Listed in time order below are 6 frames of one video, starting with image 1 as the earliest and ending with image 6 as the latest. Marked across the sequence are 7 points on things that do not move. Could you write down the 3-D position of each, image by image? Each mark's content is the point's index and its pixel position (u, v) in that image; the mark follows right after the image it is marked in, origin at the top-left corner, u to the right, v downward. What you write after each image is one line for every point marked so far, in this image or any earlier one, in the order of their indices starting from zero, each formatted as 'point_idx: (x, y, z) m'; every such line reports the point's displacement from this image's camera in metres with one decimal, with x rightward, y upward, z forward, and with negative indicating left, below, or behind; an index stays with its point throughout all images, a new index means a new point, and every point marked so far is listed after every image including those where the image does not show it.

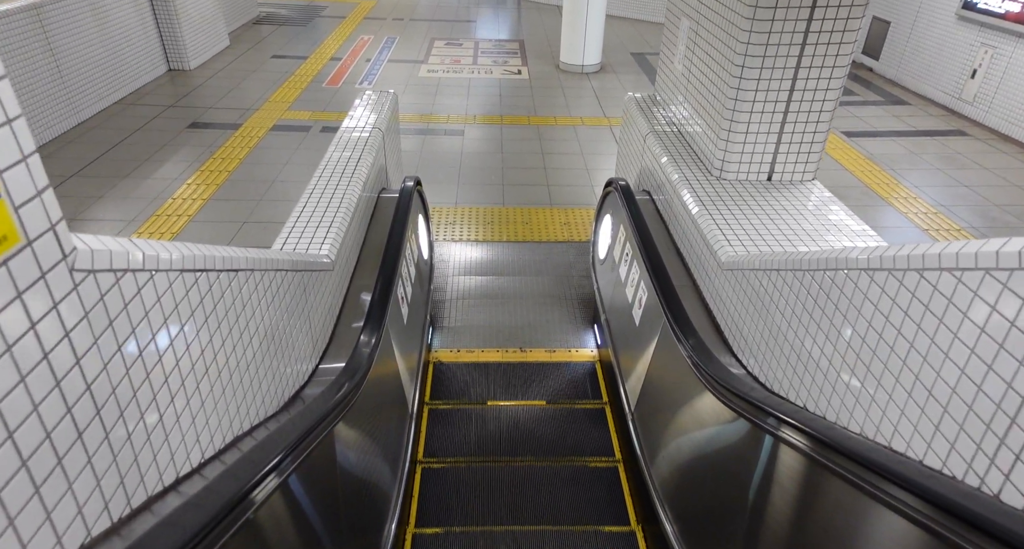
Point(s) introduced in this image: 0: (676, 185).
0: (+0.8, +0.5, +3.1) m
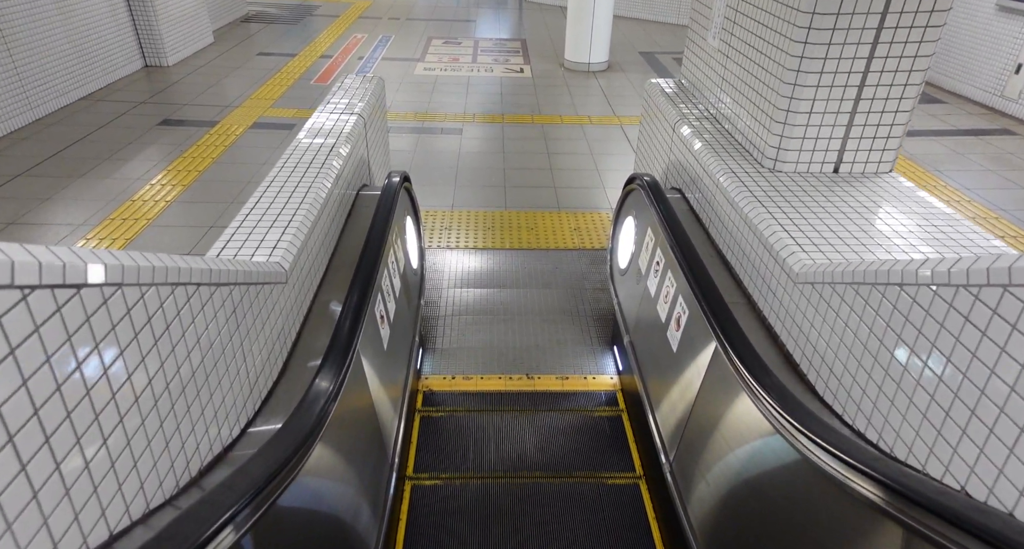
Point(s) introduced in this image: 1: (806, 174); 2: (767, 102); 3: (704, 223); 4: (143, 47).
0: (+0.8, +0.4, +2.6) m
1: (+1.2, +0.4, +2.5) m
2: (+1.0, +0.7, +2.5) m
3: (+0.8, +0.2, +2.7) m
4: (-4.3, +2.7, +7.3) m
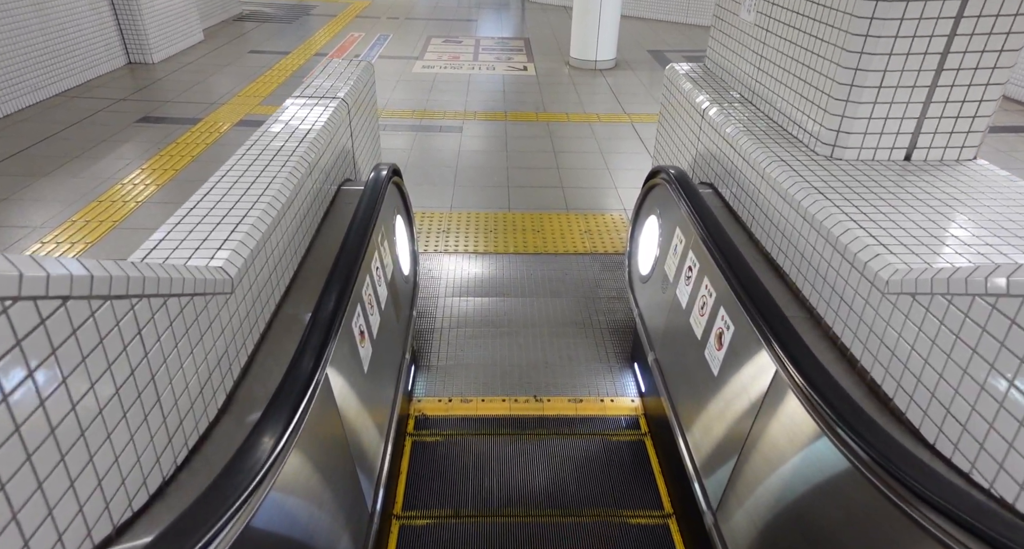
0: (+0.9, +0.4, +2.2) m
1: (+1.2, +0.4, +2.1) m
2: (+1.1, +0.7, +2.2) m
3: (+0.9, +0.2, +2.3) m
4: (-4.3, +2.6, +6.9) m
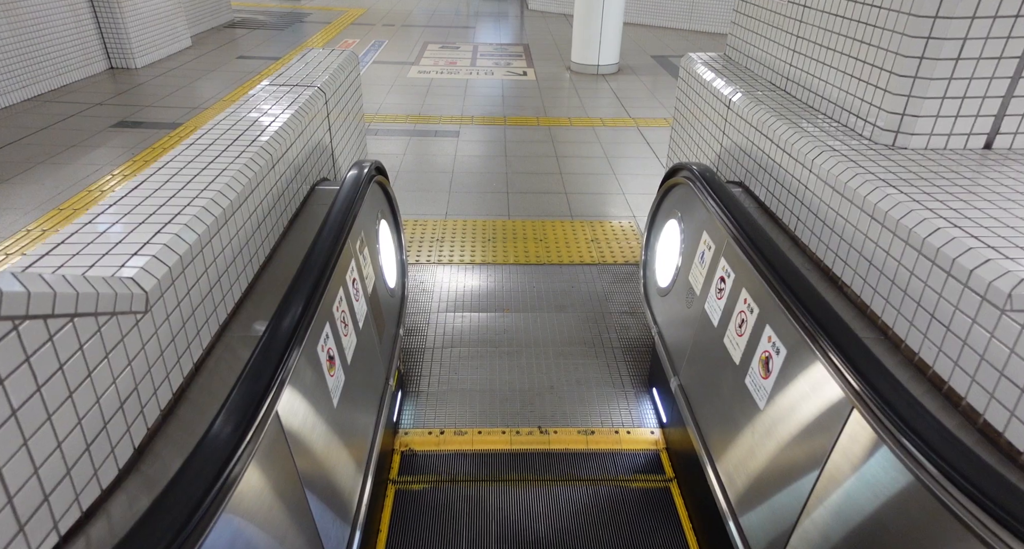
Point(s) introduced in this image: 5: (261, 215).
0: (+0.9, +0.3, +1.8) m
1: (+1.2, +0.4, +1.8) m
2: (+1.1, +0.6, +1.8) m
3: (+0.9, +0.2, +2.0) m
4: (-4.3, +2.4, +6.6) m
5: (-0.7, +0.2, +1.8) m
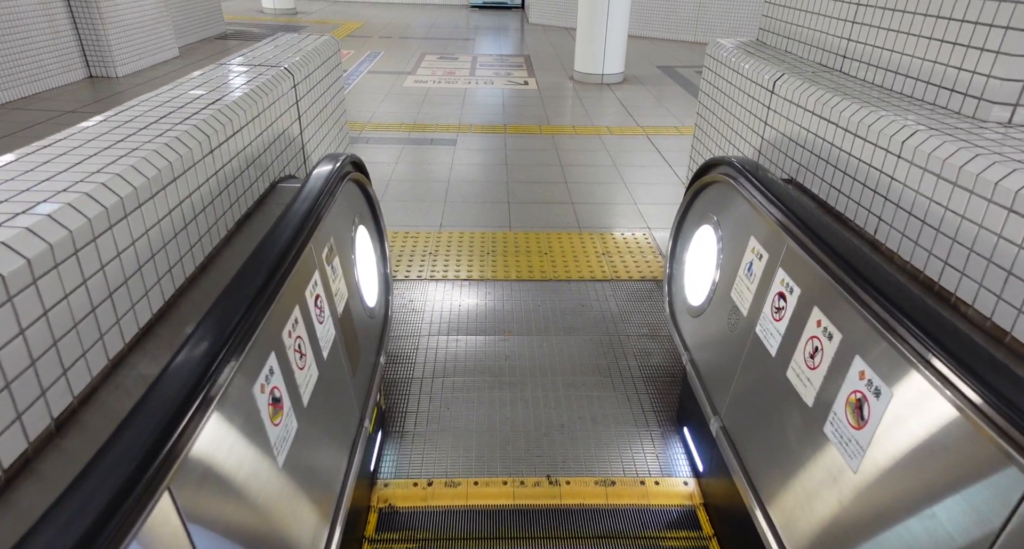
0: (+0.9, +0.3, +1.5) m
1: (+1.2, +0.3, +1.4) m
2: (+1.1, +0.6, +1.5) m
3: (+0.9, +0.1, +1.6) m
4: (-4.3, +2.2, +6.3) m
5: (-0.7, +0.1, +1.4) m
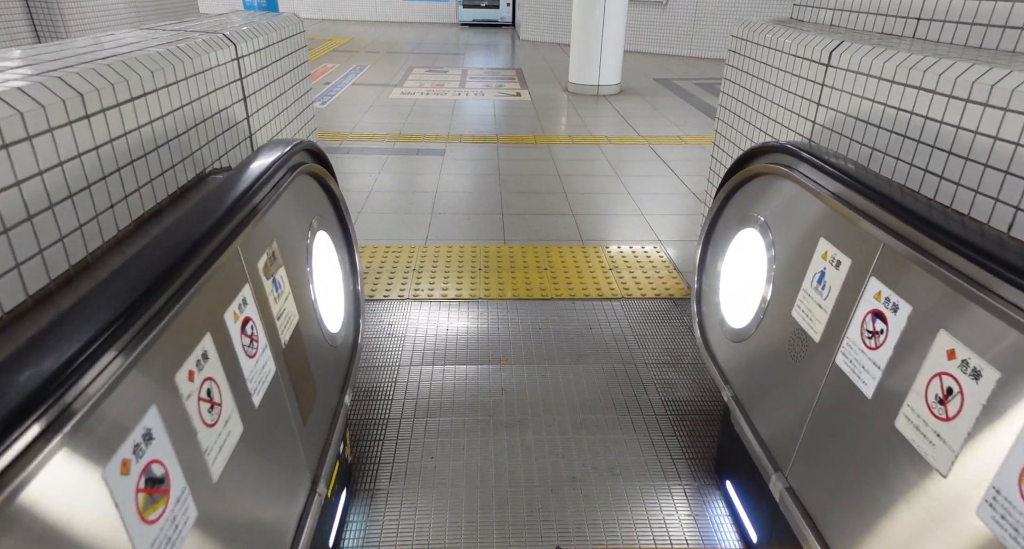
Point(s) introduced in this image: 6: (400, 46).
0: (+0.9, +0.3, +1.1) m
1: (+1.2, +0.3, +1.0) m
2: (+1.1, +0.6, +1.1) m
3: (+0.9, +0.1, +1.2) m
4: (-4.3, +2.0, +5.9) m
5: (-0.7, +0.1, +1.0) m
6: (-1.9, +3.9, +10.7) m
